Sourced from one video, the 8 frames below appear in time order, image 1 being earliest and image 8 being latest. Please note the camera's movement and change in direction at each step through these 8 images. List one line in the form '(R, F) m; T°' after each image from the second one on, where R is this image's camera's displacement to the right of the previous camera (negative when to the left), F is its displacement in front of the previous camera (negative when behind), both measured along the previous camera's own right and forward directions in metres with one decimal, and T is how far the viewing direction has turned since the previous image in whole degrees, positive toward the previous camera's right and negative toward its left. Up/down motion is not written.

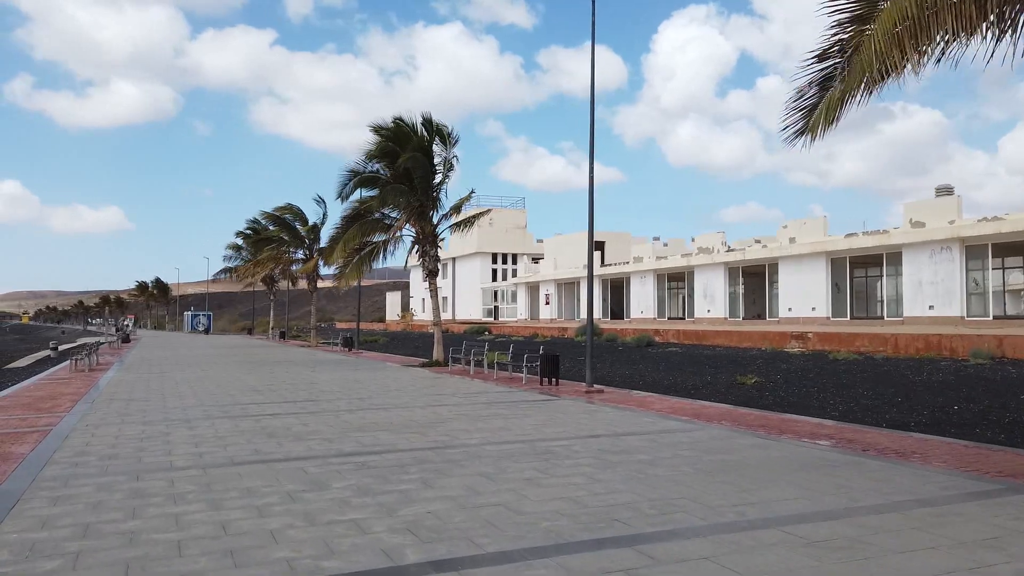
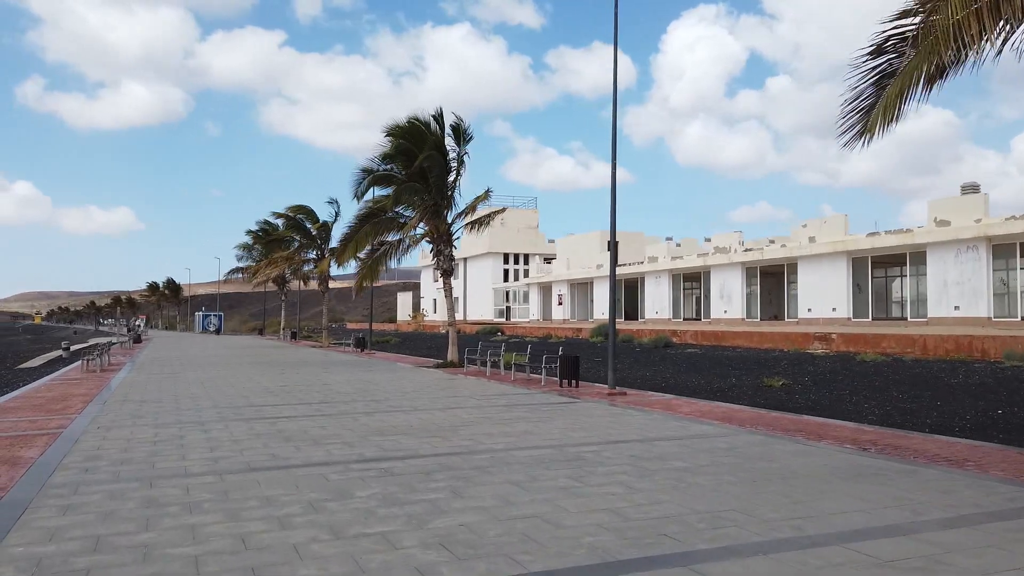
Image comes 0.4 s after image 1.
(-0.2, +0.4) m; -1°
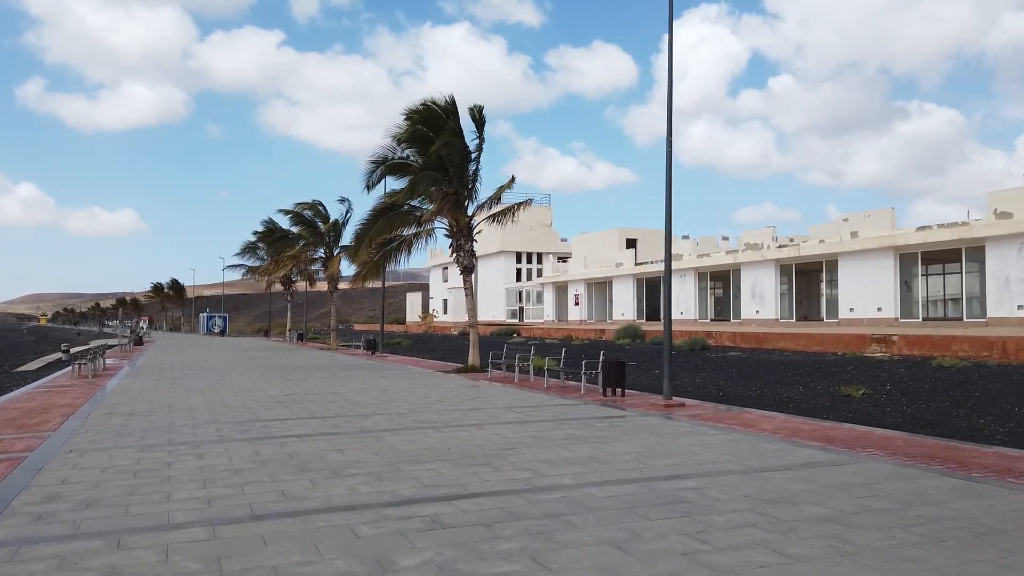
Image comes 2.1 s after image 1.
(-0.6, +1.8) m; 0°
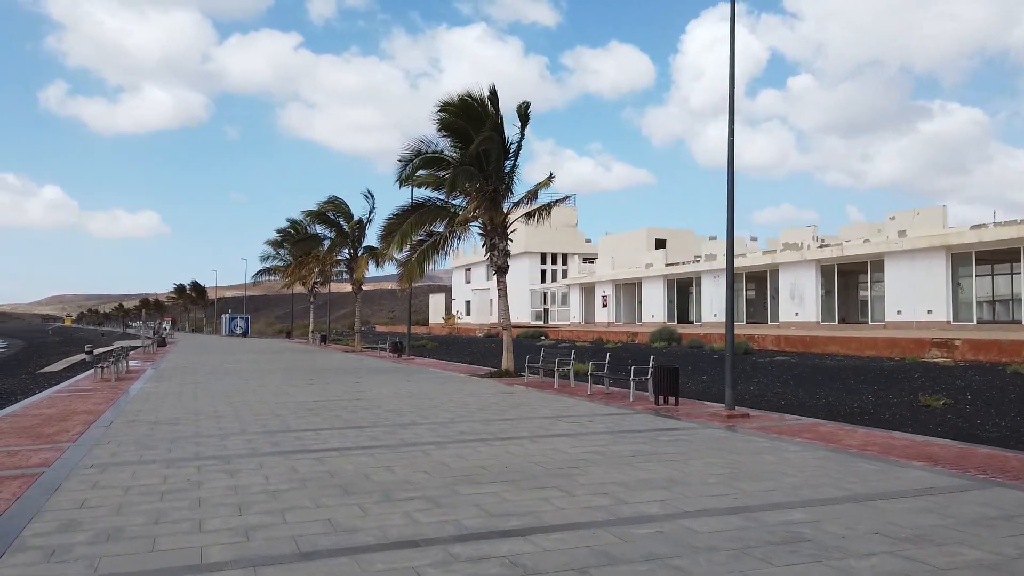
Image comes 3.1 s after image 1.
(-0.5, +0.9) m; -1°
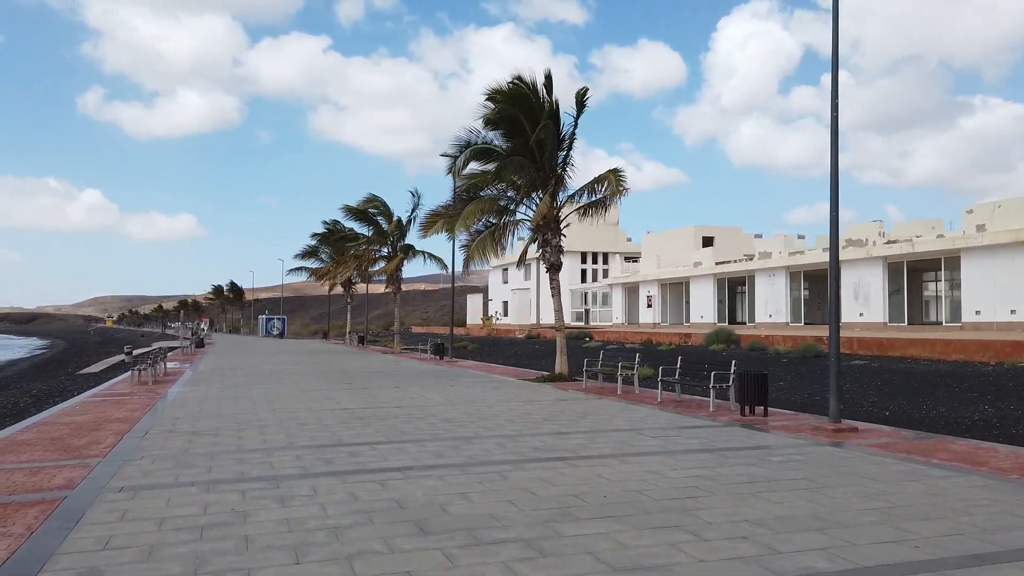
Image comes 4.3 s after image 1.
(-0.6, +1.2) m; -2°
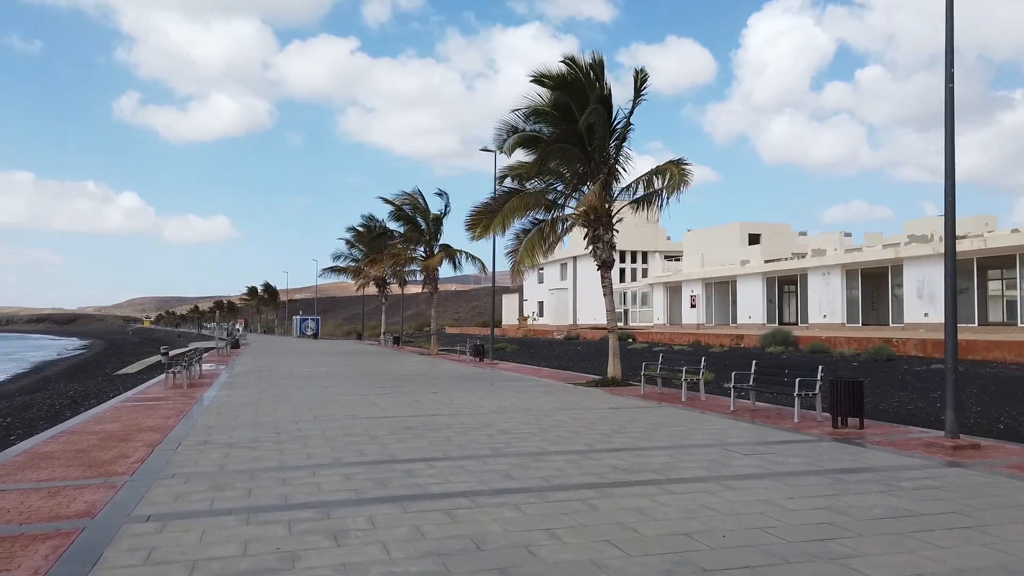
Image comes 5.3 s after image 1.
(-0.5, +1.1) m; -2°
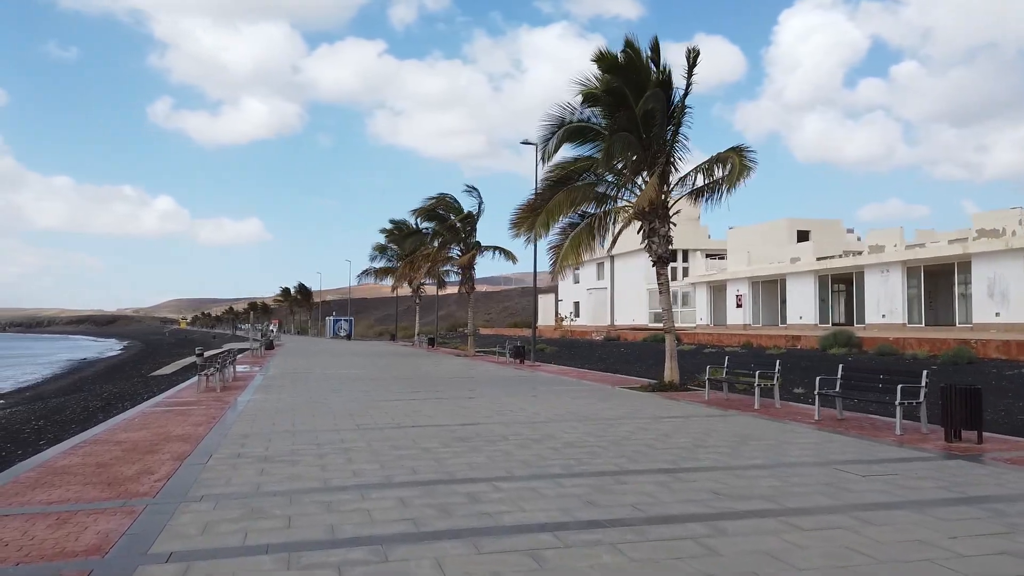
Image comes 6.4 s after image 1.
(-0.4, +1.1) m; -2°
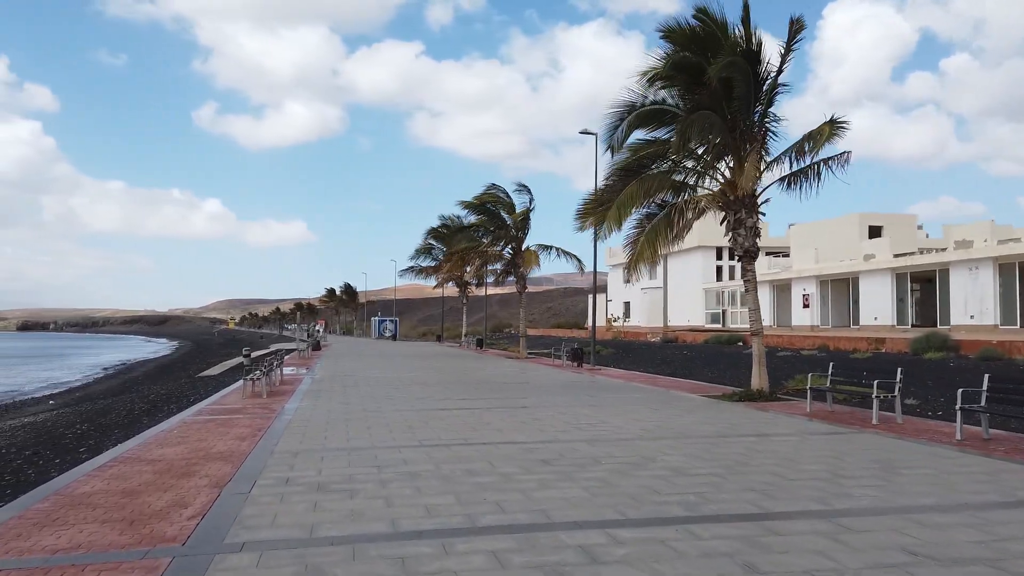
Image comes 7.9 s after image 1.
(-0.6, +1.5) m; -3°
